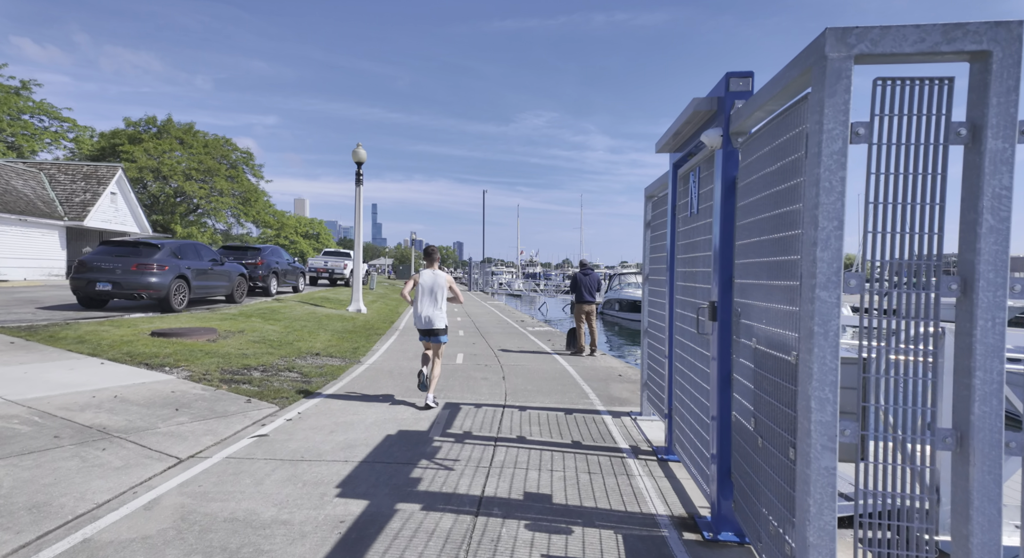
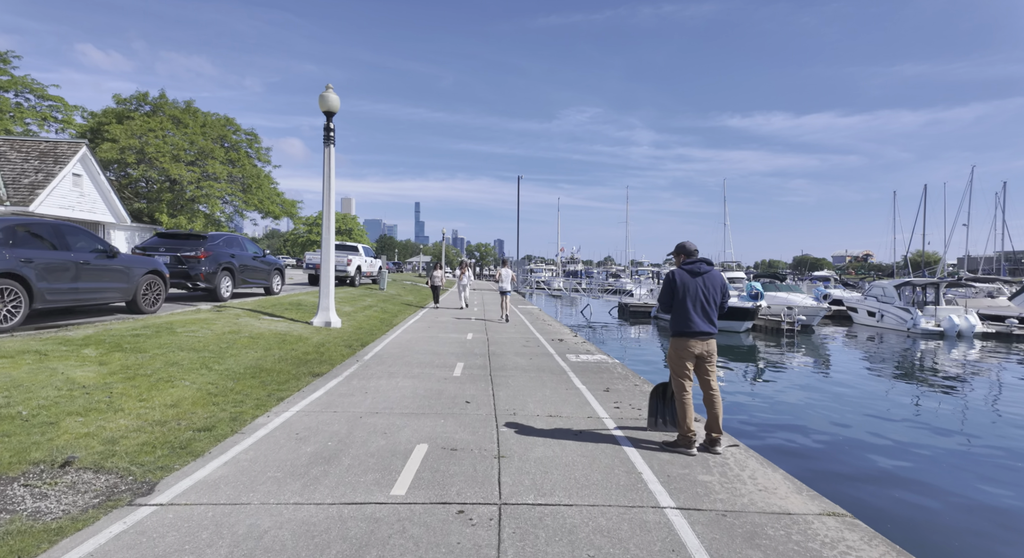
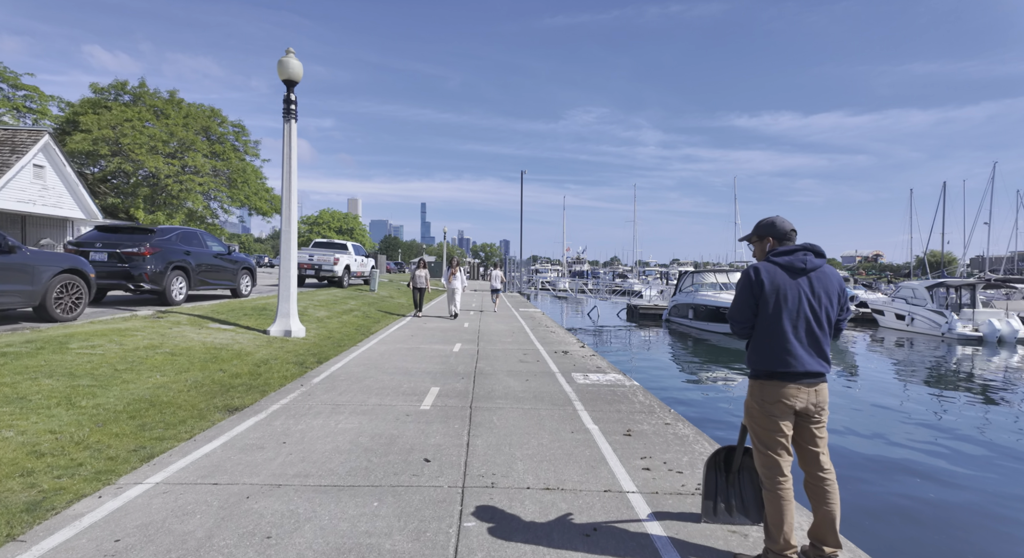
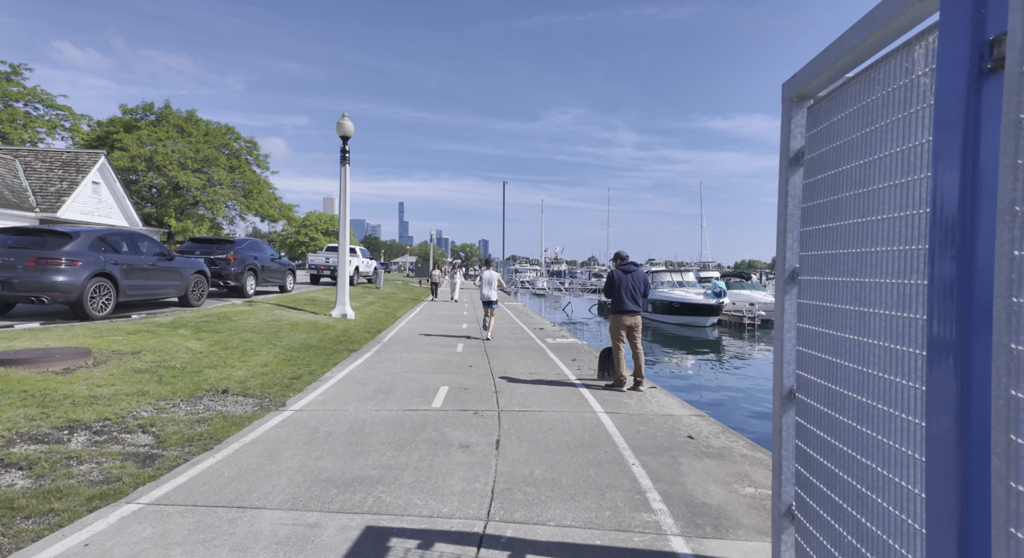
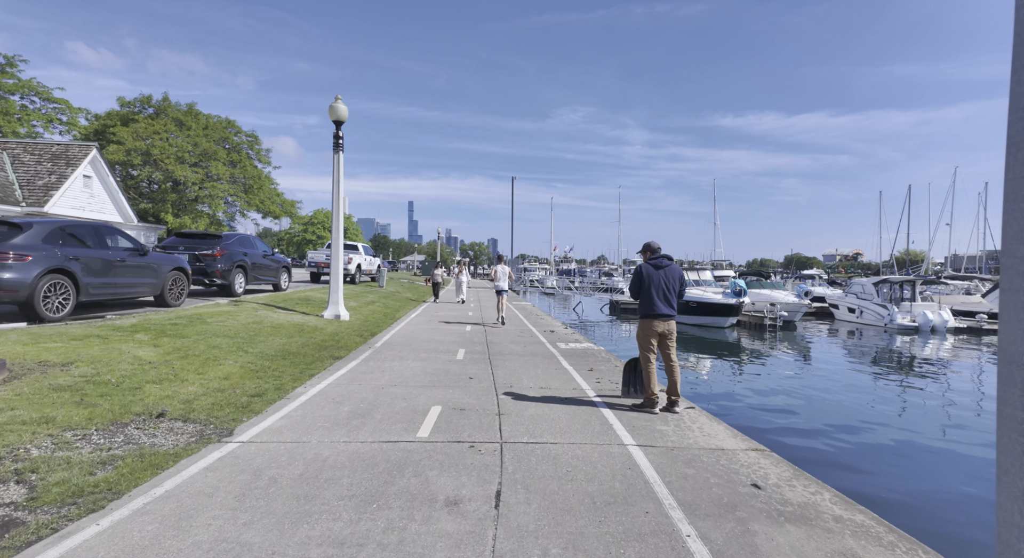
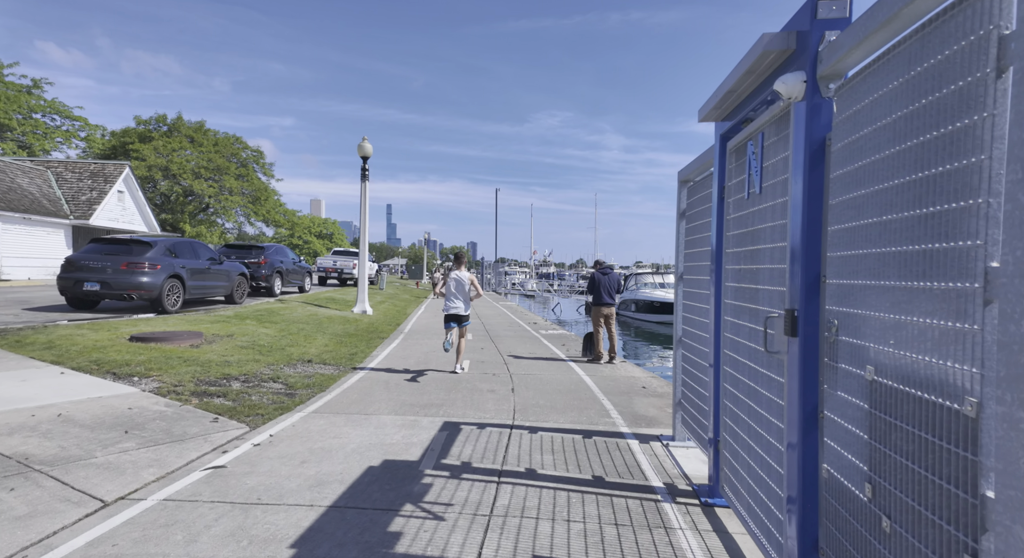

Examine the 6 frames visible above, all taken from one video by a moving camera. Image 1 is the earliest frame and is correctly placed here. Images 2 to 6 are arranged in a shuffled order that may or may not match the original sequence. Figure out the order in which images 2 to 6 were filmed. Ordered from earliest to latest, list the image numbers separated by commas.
6, 4, 5, 2, 3
